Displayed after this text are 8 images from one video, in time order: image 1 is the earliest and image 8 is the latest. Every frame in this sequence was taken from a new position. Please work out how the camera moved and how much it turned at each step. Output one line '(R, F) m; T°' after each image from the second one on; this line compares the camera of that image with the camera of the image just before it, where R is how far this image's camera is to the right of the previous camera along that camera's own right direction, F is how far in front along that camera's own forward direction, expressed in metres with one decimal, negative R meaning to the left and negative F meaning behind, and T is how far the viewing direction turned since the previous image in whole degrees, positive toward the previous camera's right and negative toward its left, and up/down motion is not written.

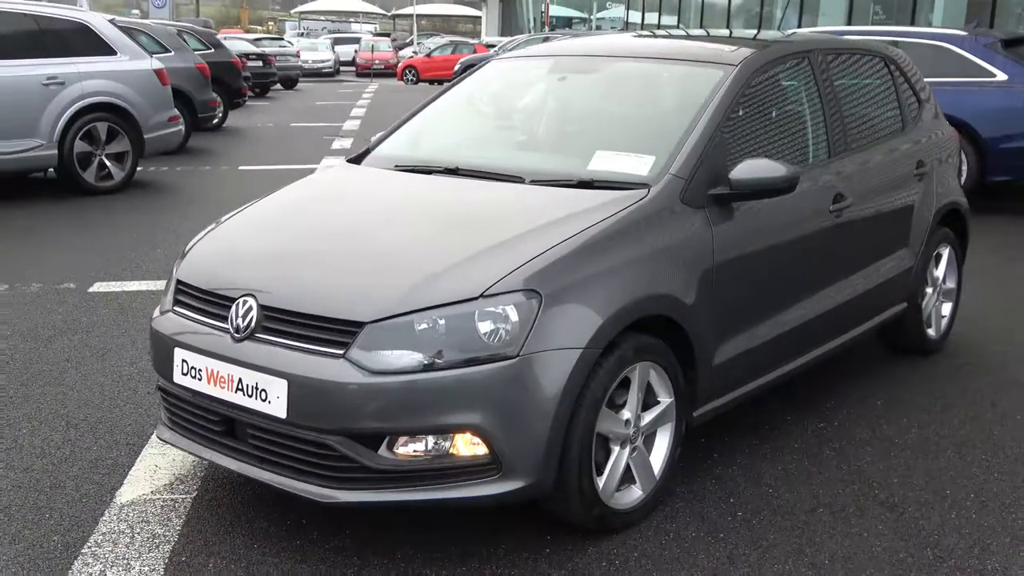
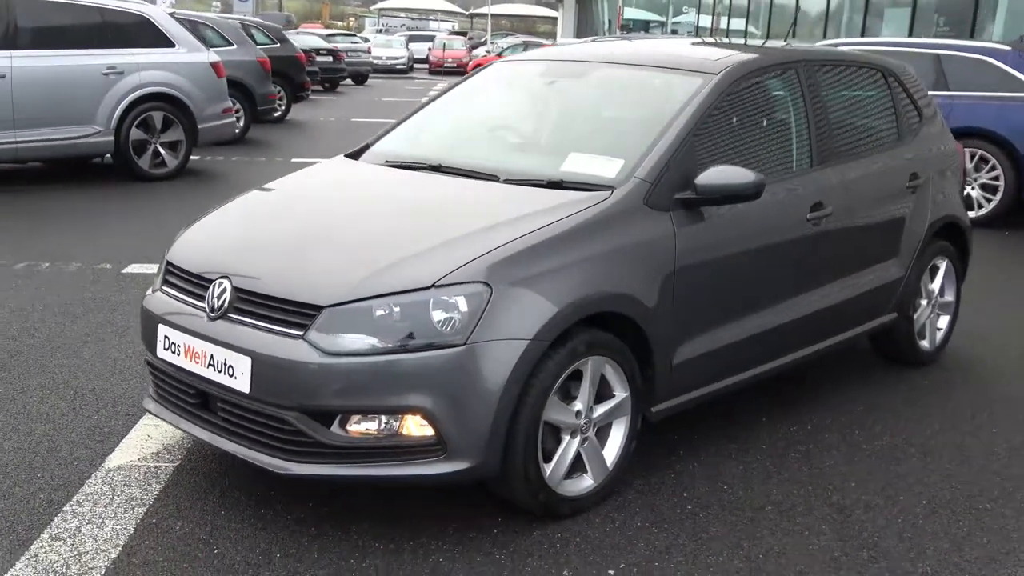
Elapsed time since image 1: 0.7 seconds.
(+0.4, -0.1) m; -5°
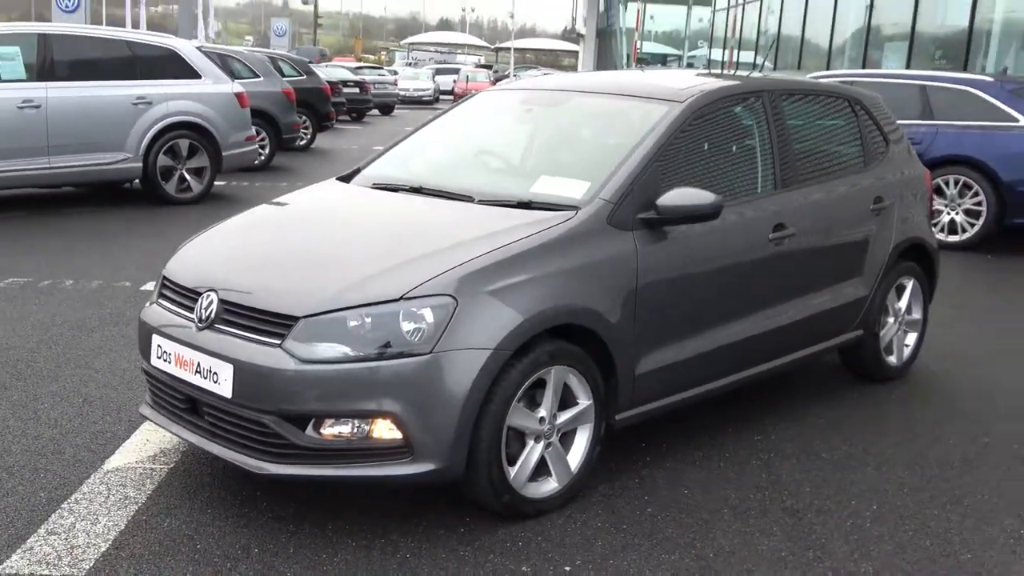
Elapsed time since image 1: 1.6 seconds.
(+0.2, -0.2) m; -2°
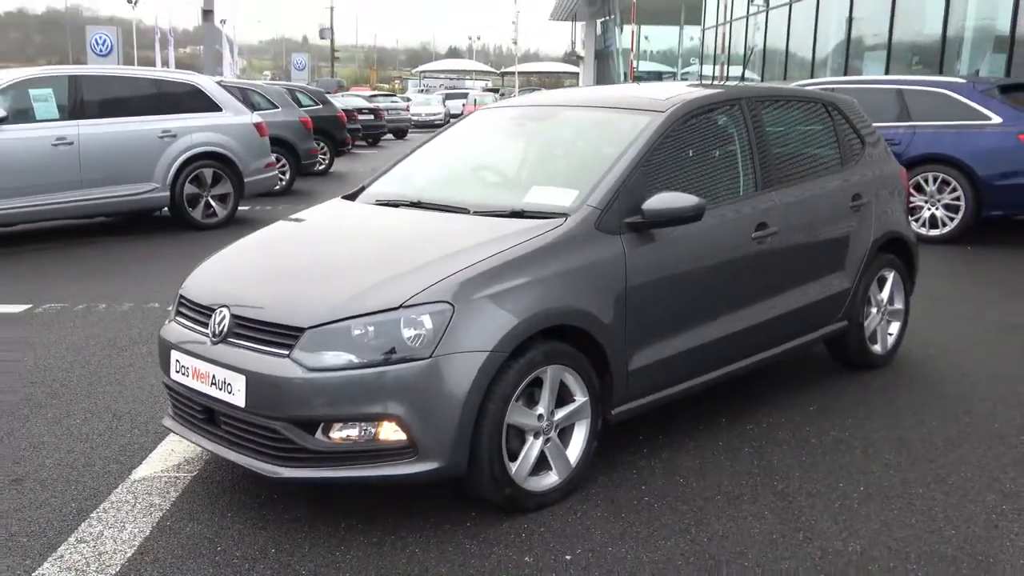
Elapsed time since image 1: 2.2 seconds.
(0.0, -0.2) m; 0°
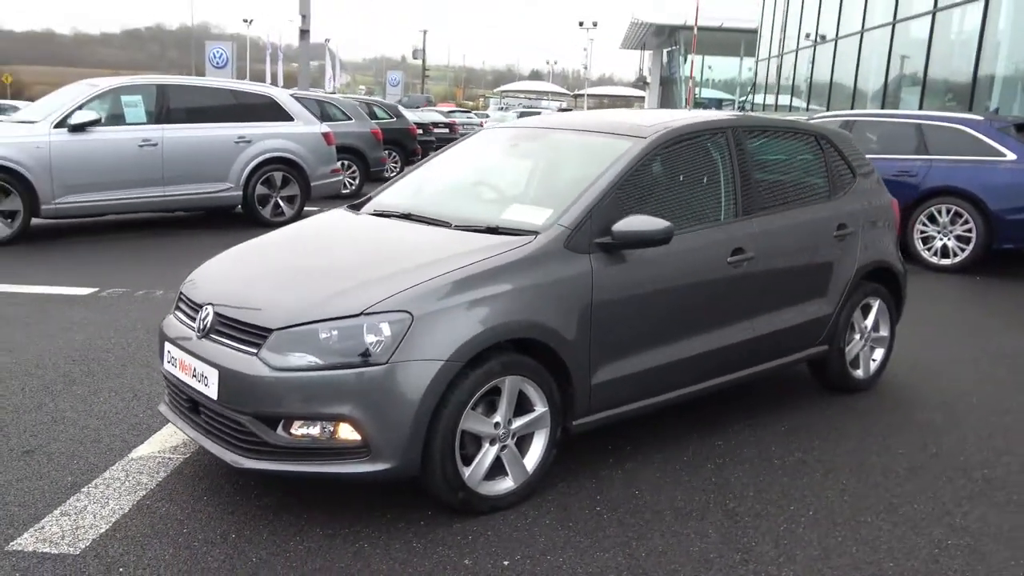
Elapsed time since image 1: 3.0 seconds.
(+0.5, -0.1) m; -6°
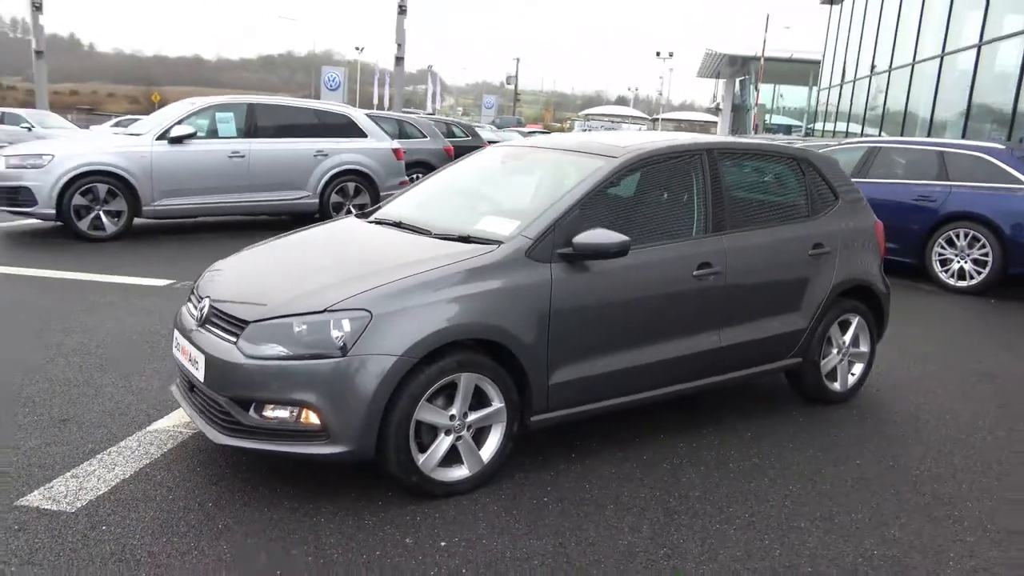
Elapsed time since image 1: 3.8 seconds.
(+0.7, -0.2) m; -8°
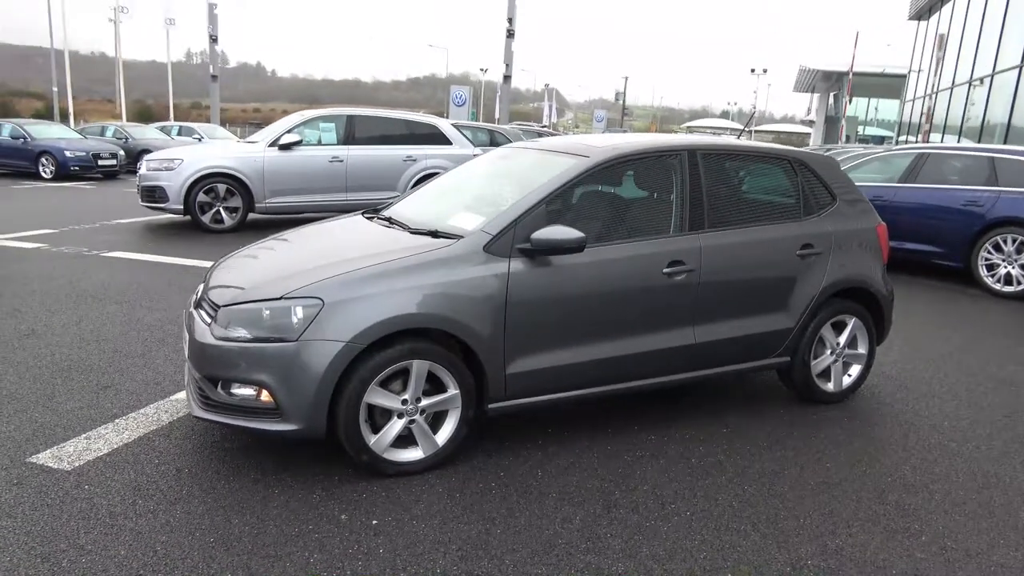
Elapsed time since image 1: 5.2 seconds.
(+1.0, 0.0) m; -12°
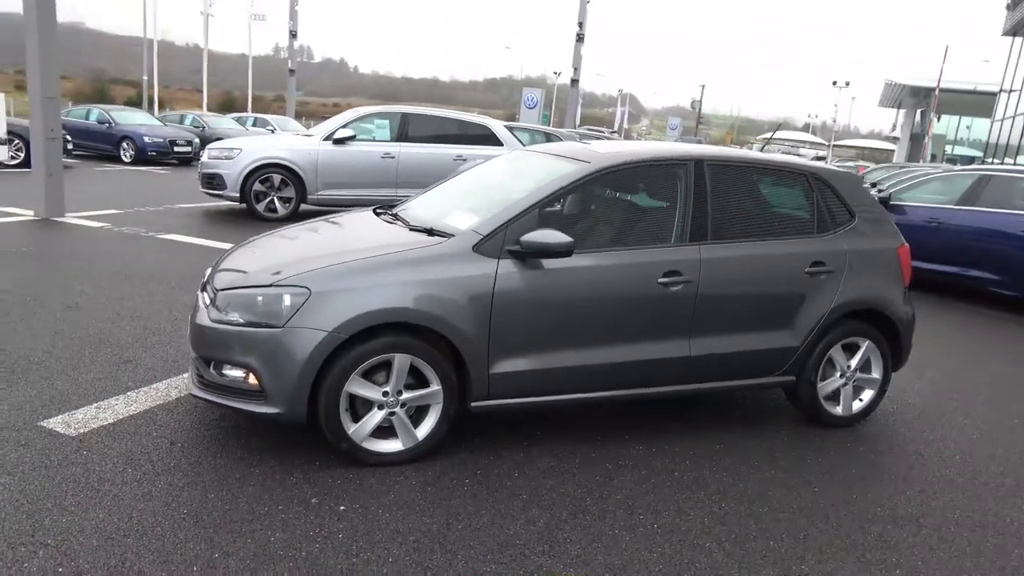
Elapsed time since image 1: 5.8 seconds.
(+0.6, +0.1) m; -7°
